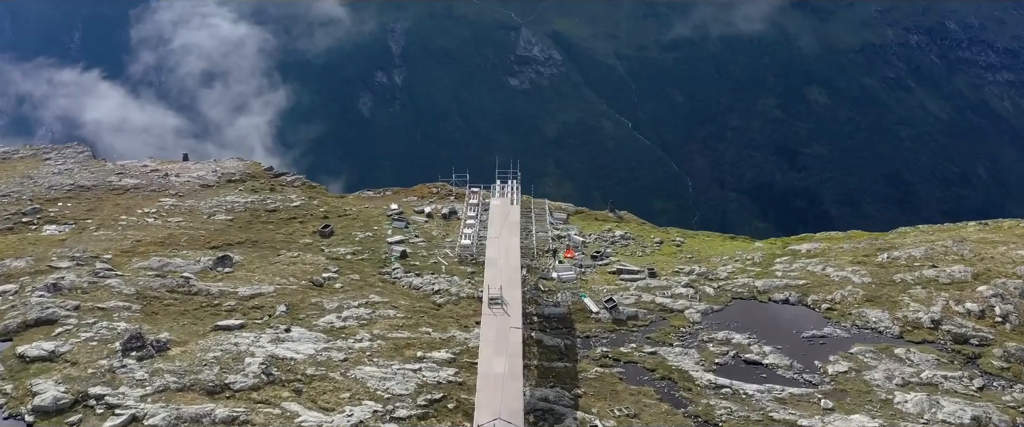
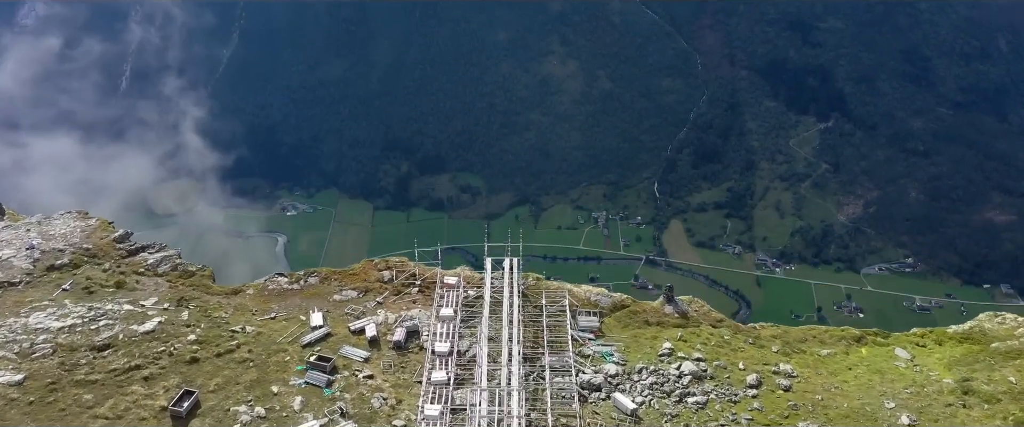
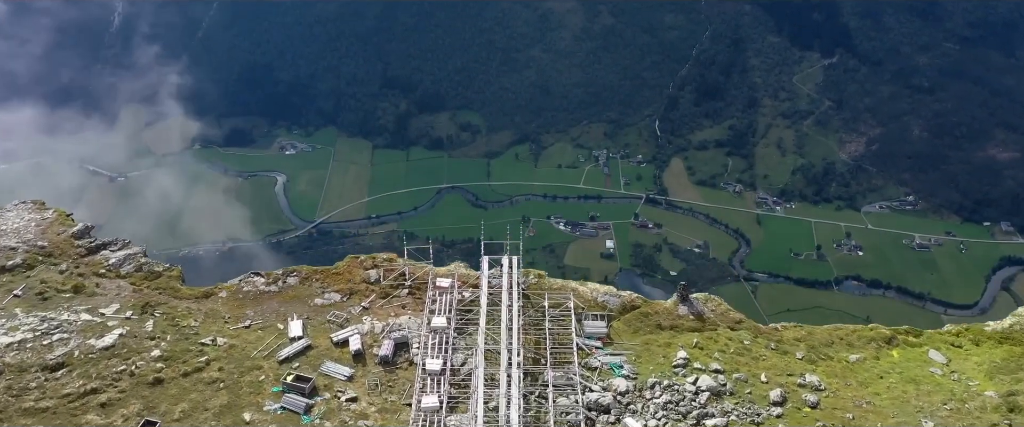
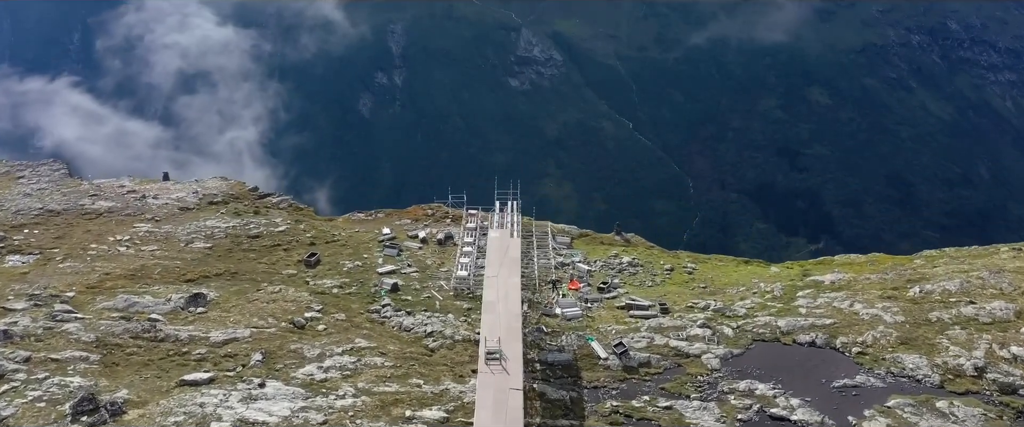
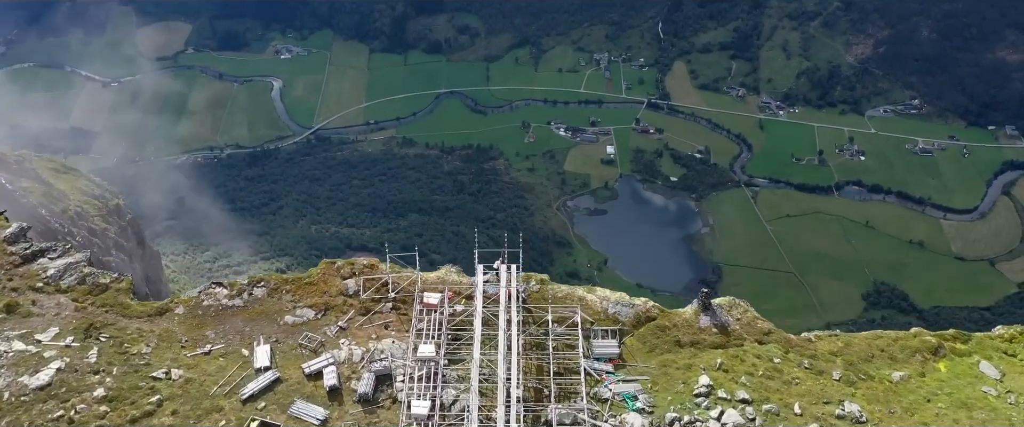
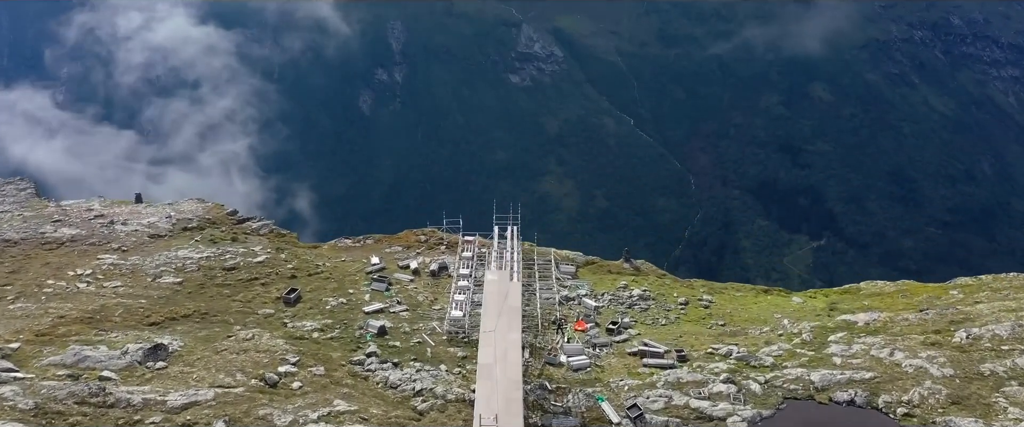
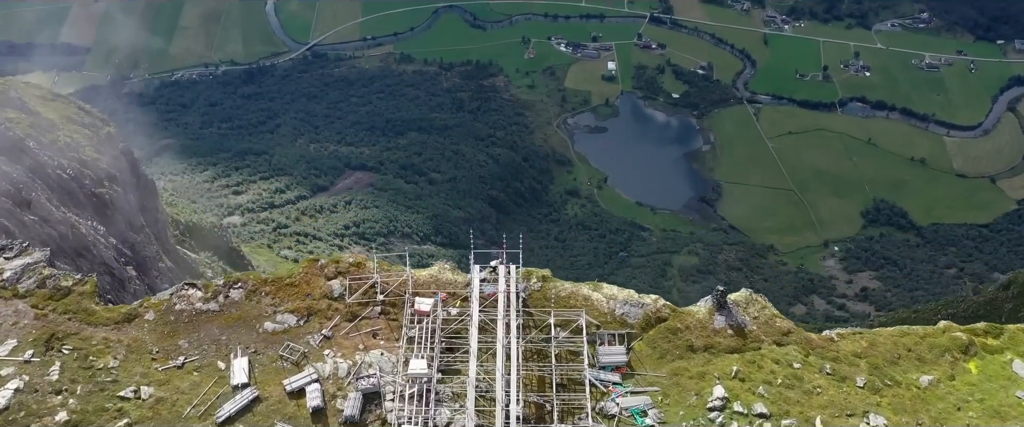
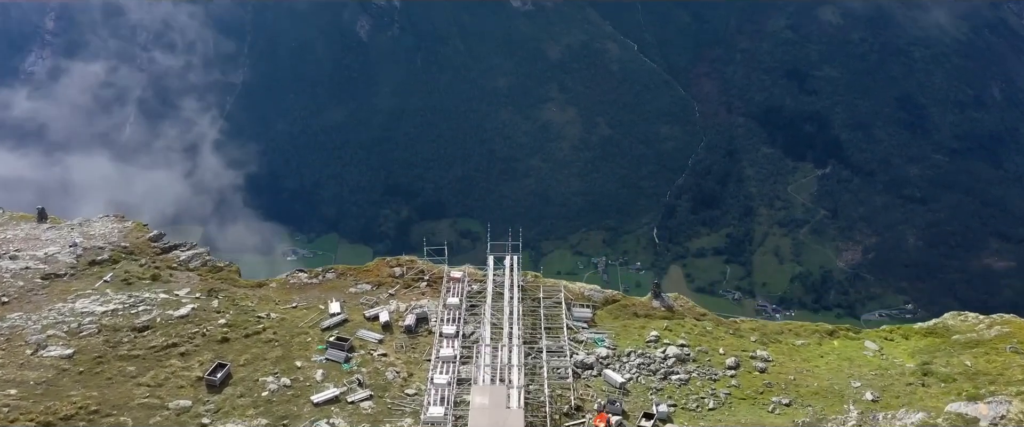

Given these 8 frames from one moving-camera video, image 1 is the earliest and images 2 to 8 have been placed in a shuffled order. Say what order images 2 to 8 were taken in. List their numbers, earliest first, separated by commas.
4, 6, 8, 2, 3, 5, 7
